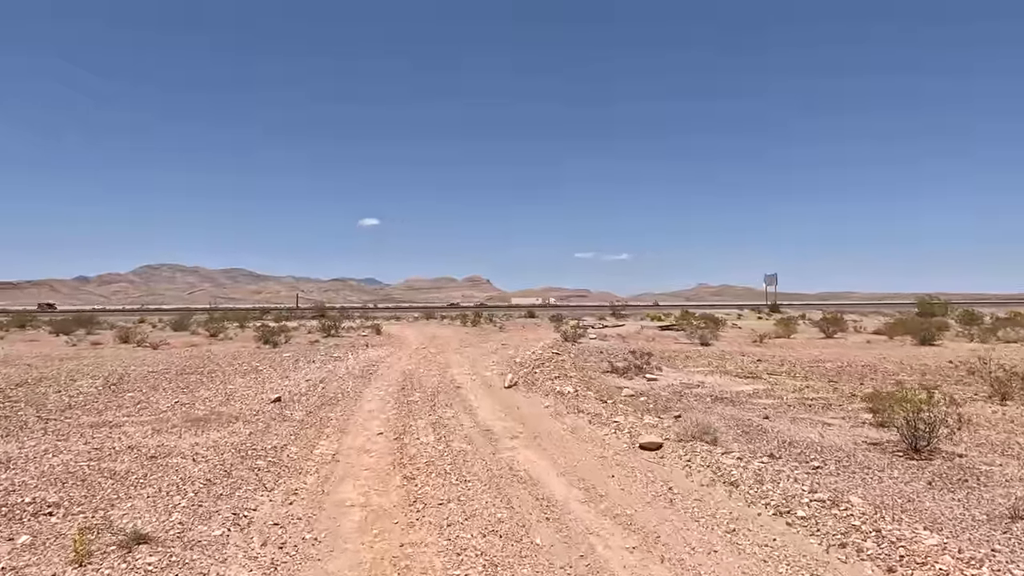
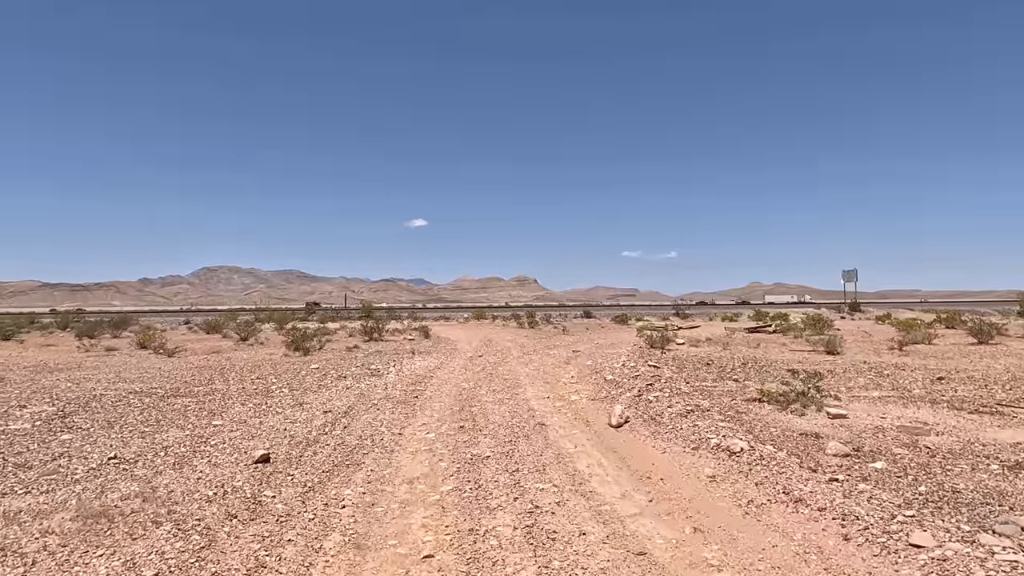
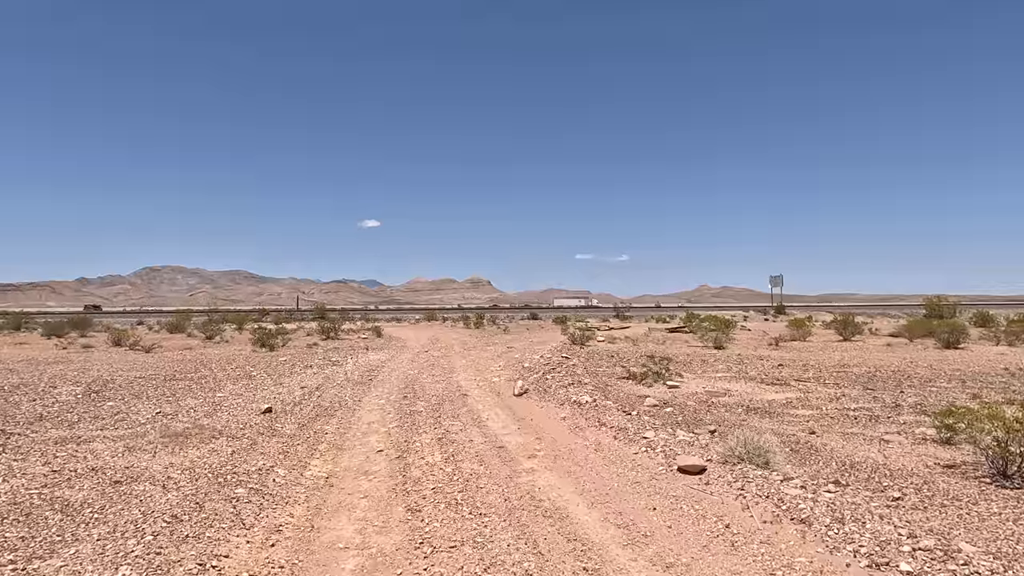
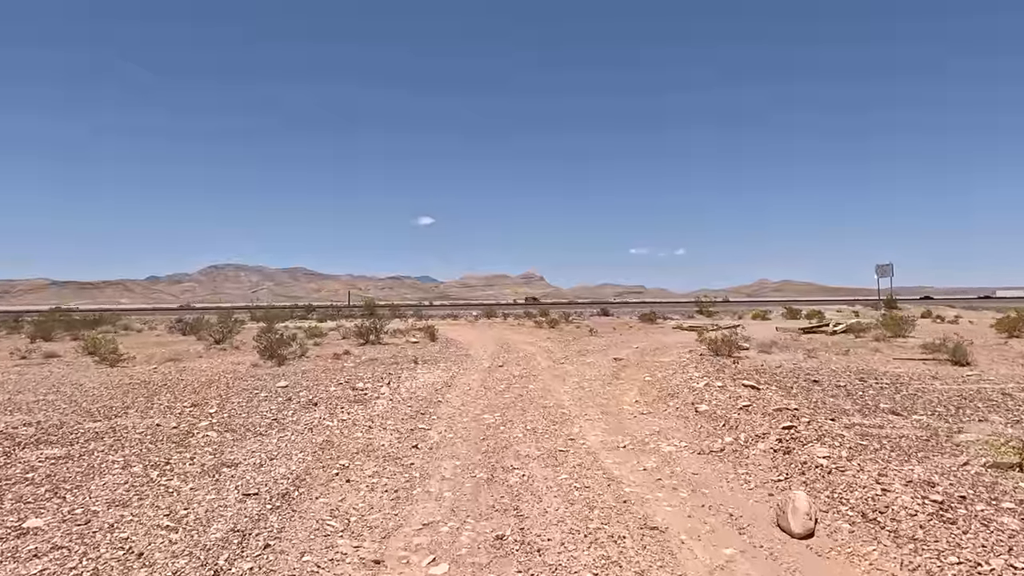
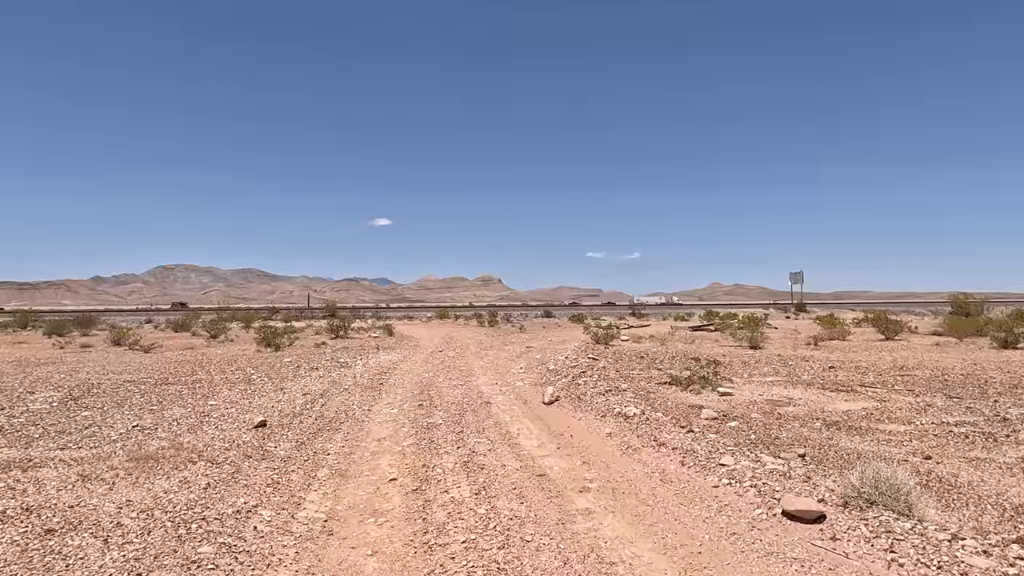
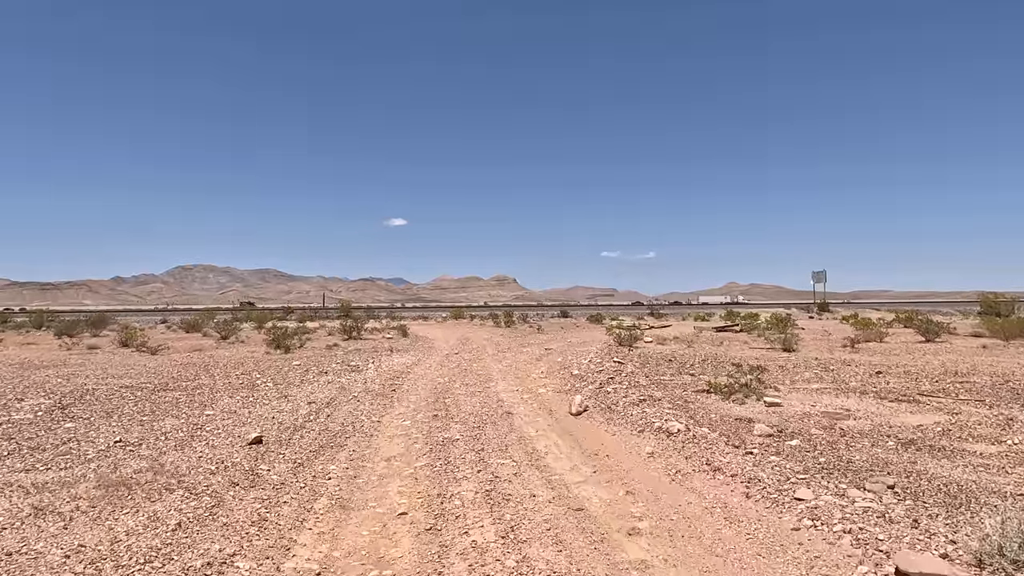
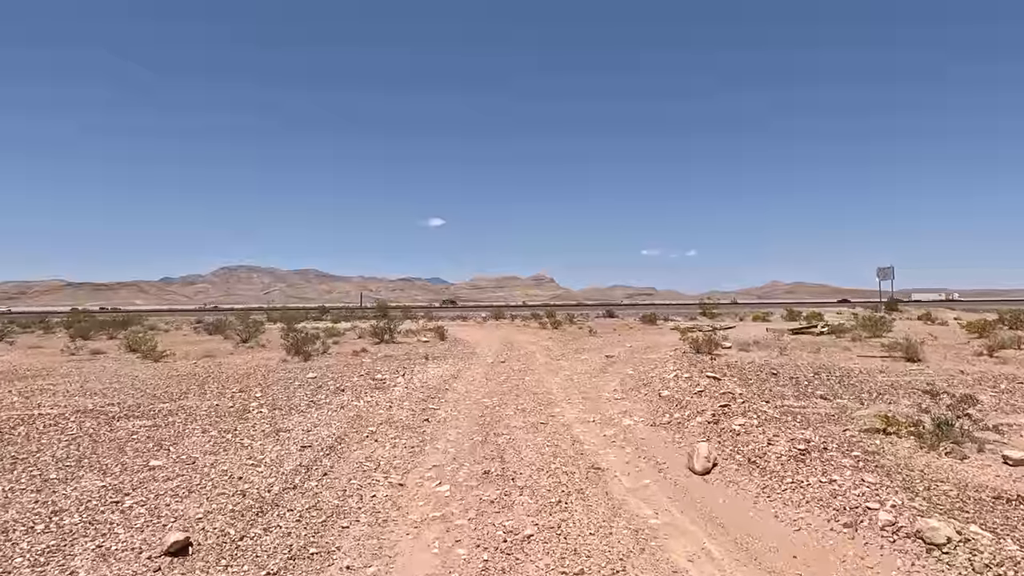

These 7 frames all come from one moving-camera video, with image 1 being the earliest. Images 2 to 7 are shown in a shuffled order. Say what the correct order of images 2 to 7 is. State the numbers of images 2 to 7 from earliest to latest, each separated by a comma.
3, 5, 6, 2, 7, 4
